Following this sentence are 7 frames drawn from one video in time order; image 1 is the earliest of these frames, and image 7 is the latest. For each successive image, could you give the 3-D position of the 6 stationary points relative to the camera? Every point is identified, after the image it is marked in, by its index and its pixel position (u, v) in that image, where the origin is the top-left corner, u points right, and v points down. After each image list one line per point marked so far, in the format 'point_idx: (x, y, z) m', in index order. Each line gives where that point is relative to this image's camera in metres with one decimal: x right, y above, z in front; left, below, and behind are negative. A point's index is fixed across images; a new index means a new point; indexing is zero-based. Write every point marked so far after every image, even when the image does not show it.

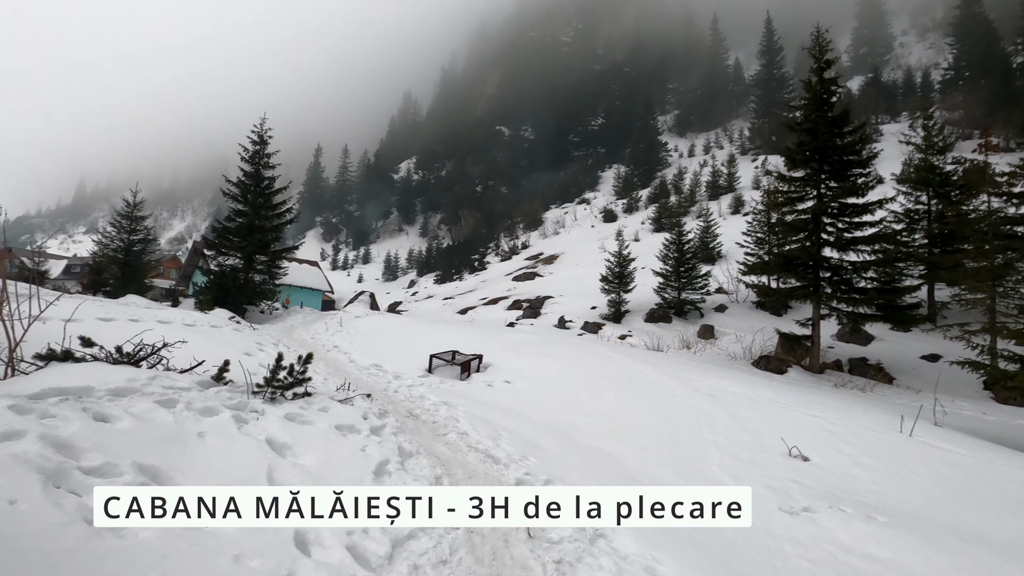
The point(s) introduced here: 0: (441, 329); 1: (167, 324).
0: (-1.8, -0.9, +12.7) m
1: (-5.4, -0.6, +8.3) m
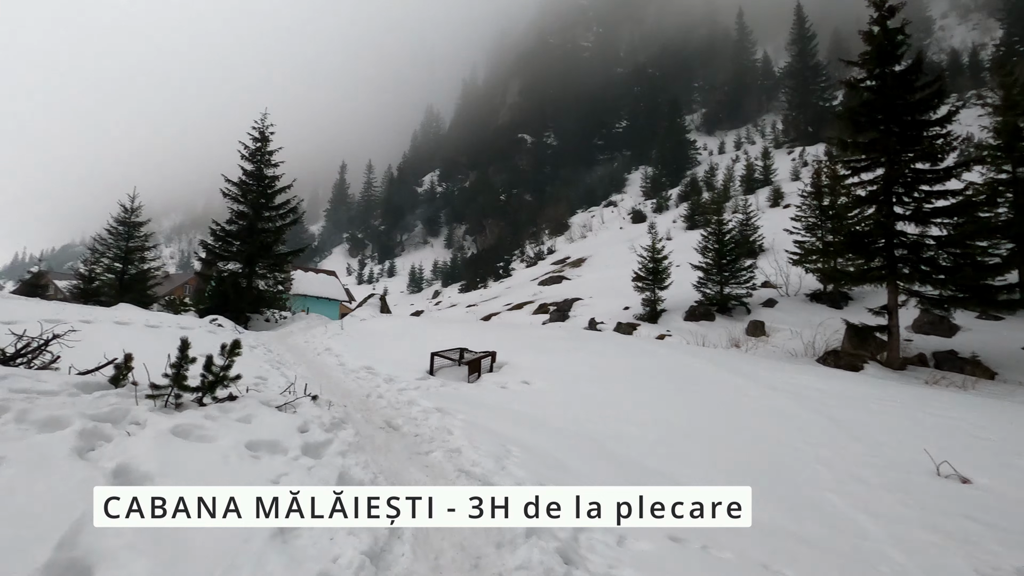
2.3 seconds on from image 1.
0: (-1.3, -0.8, +11.2) m
1: (-5.1, -0.5, +7.1) m
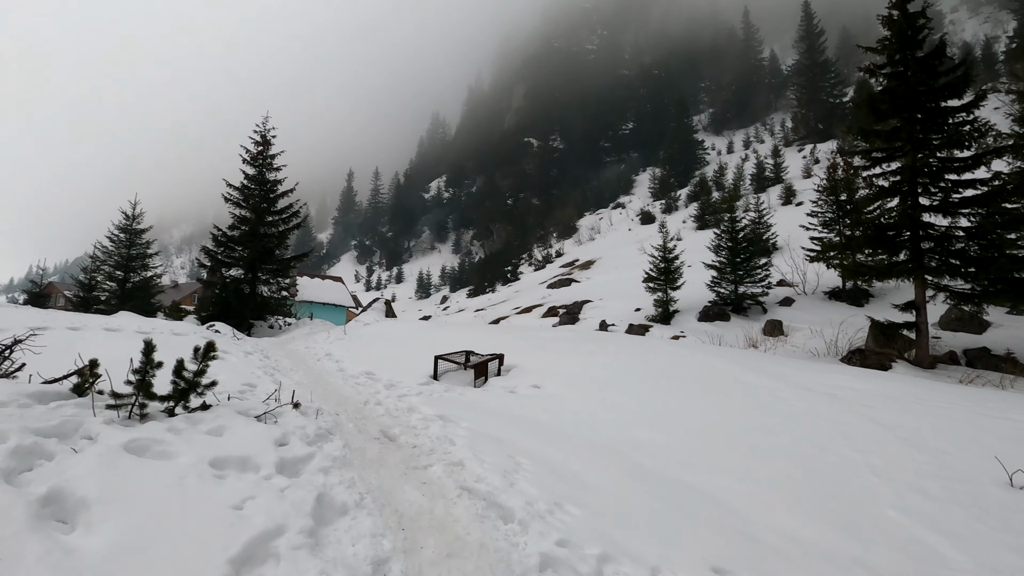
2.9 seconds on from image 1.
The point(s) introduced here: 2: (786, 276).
0: (-1.1, -0.9, +10.8) m
1: (-5.0, -0.6, +6.7) m
2: (+9.2, +0.4, +18.0) m
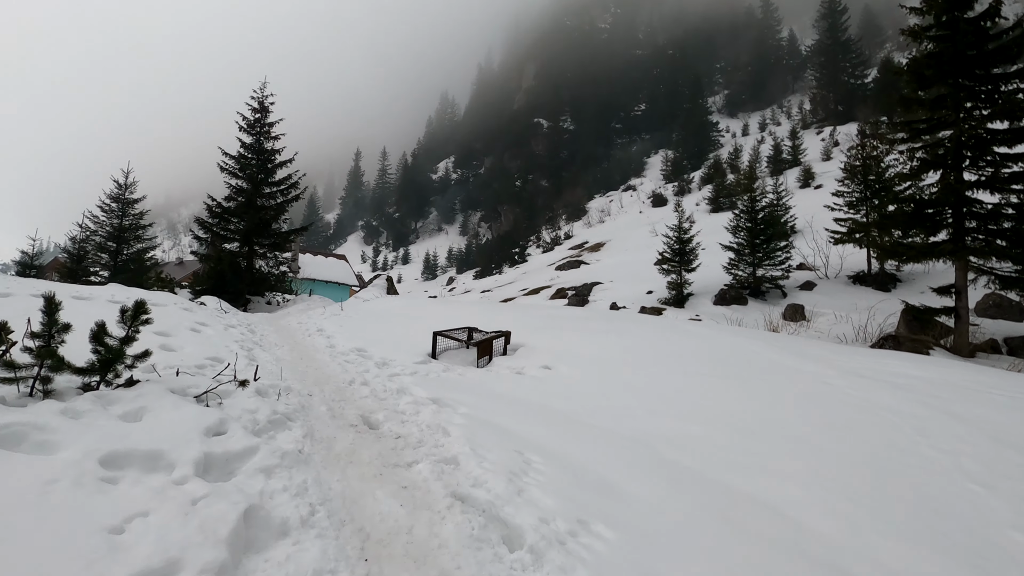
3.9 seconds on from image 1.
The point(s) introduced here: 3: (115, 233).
0: (-1.0, -0.4, +10.1) m
1: (-4.9, -0.1, +6.1) m
2: (+9.4, +0.9, +17.1) m
3: (-10.7, +1.5, +14.4) m
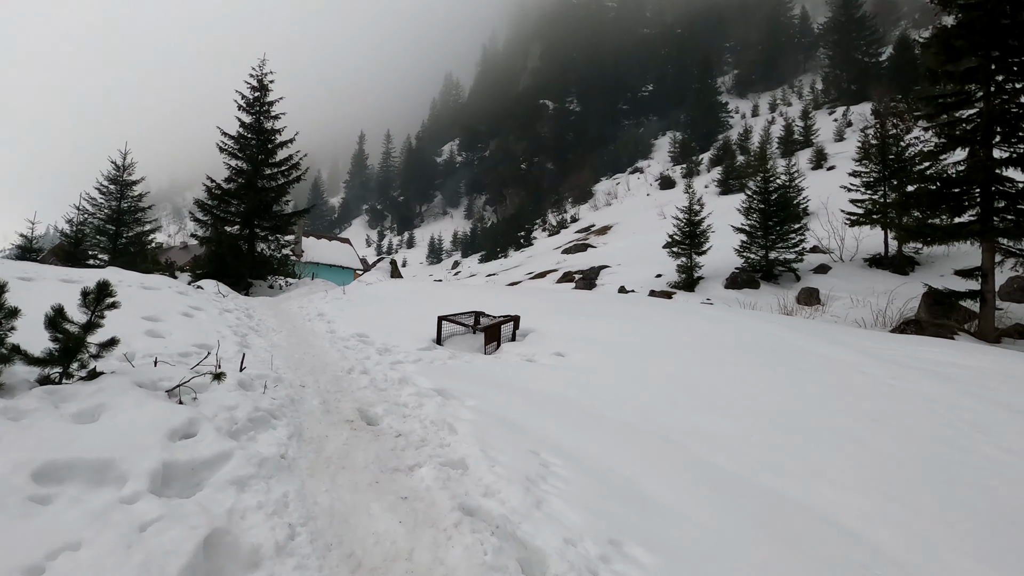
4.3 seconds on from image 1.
0: (-0.8, -0.1, +9.8) m
1: (-4.8, 0.0, +5.8) m
2: (+9.6, +1.5, +16.7) m
3: (-10.5, +1.9, +14.2) m
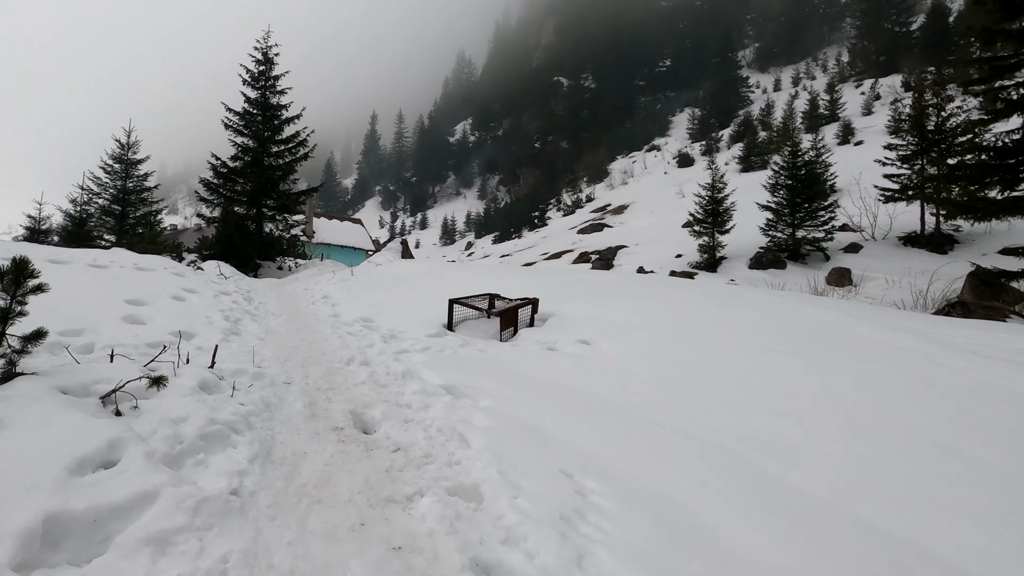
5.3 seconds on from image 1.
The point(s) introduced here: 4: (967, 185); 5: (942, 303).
0: (-0.6, +0.2, +9.4) m
1: (-4.6, +0.2, +5.5) m
2: (+10.1, +2.0, +15.9) m
3: (-10.1, +2.4, +13.9) m
4: (+8.1, +1.9, +9.6) m
5: (+7.6, -0.3, +9.4) m
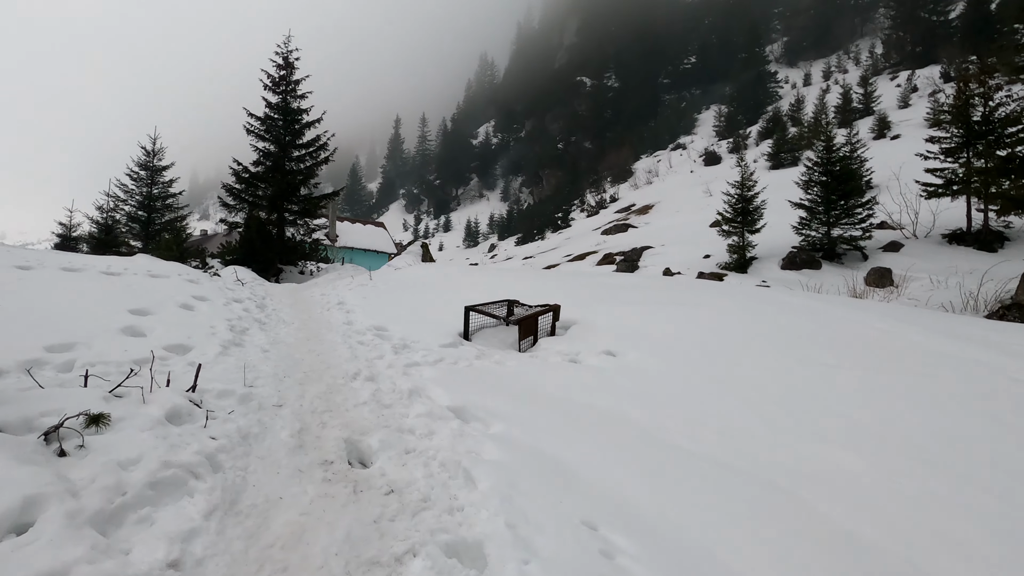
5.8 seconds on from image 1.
0: (-0.2, +0.2, +9.1) m
1: (-4.5, +0.2, +5.4) m
2: (+10.7, +2.0, +15.1) m
3: (-9.6, +2.3, +14.0) m
4: (+8.4, +1.8, +9.0) m
5: (+7.9, -0.3, +8.8) m
